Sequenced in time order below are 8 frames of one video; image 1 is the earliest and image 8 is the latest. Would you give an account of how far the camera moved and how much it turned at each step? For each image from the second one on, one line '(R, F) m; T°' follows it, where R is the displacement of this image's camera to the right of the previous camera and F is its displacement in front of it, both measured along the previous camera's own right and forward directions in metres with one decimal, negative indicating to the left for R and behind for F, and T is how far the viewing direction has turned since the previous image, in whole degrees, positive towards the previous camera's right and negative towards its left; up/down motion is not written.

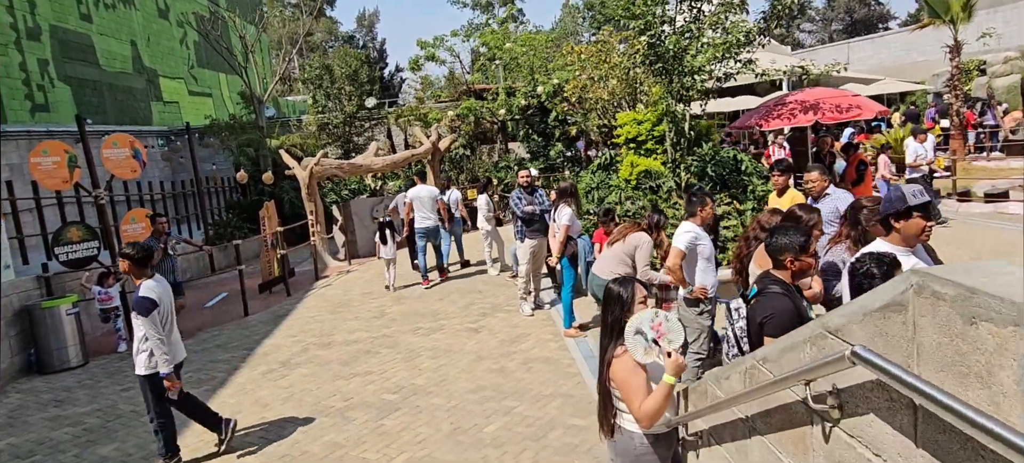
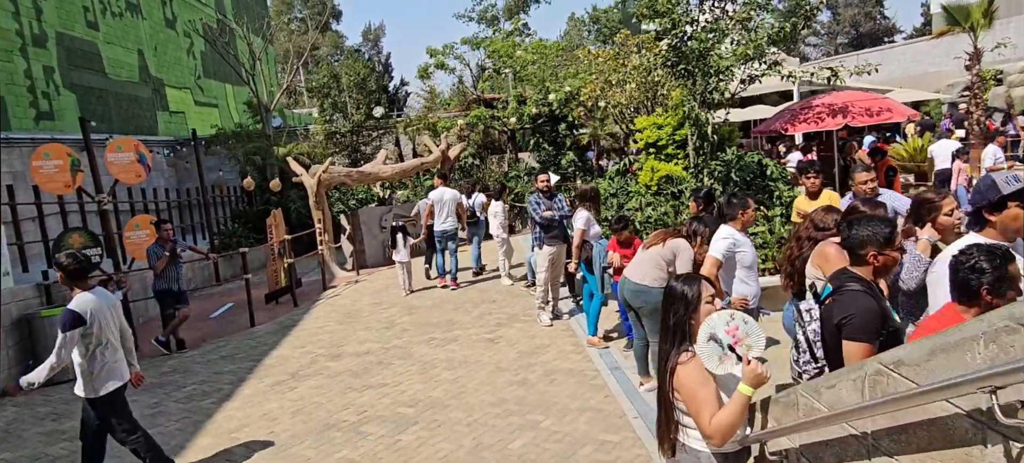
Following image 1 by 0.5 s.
(-0.2, +0.4) m; 0°
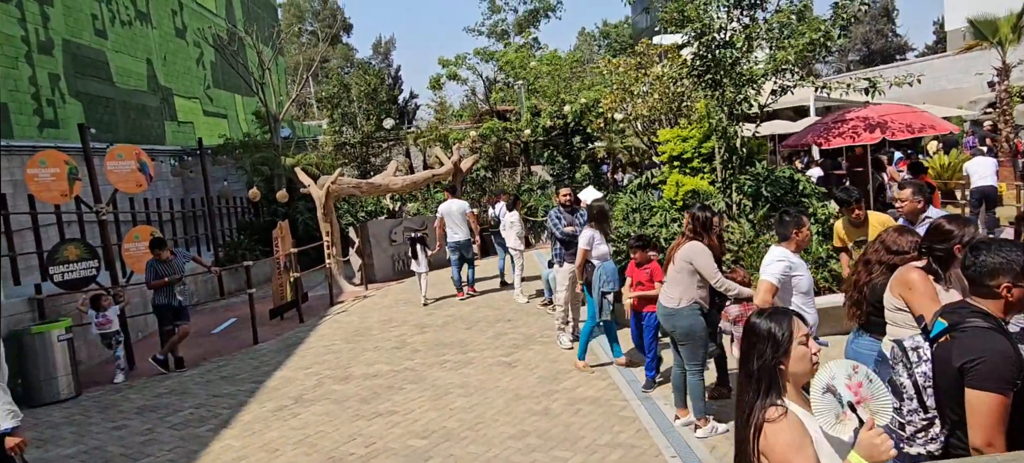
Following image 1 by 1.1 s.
(-0.1, +0.5) m; -1°
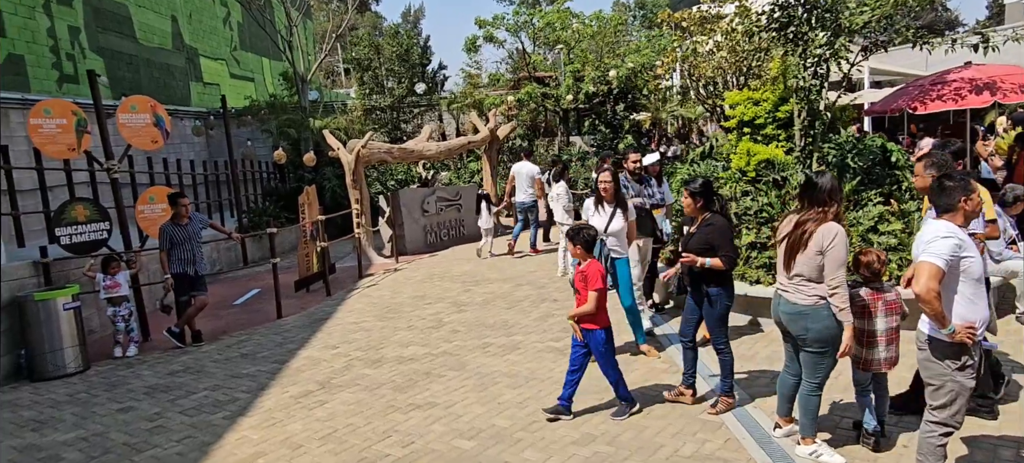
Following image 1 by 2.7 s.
(-0.3, +0.9) m; -2°
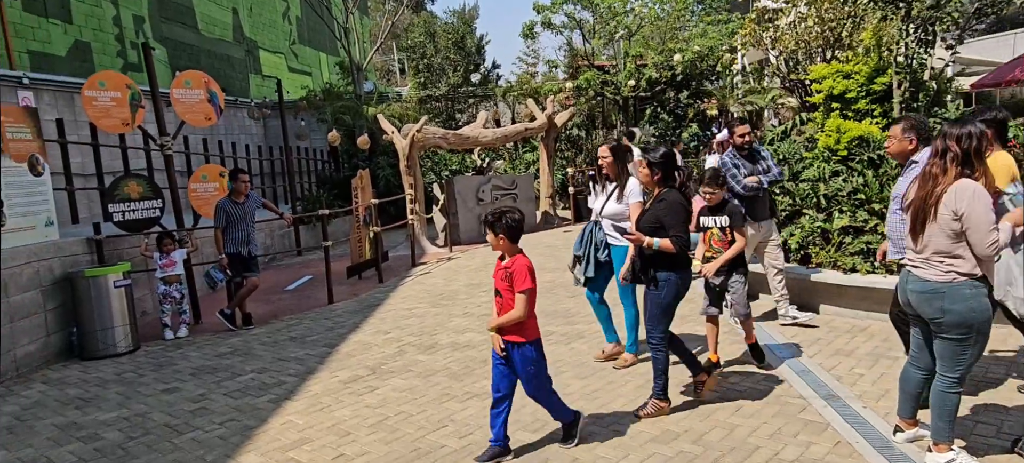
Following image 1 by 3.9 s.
(-0.1, +0.5) m; -4°
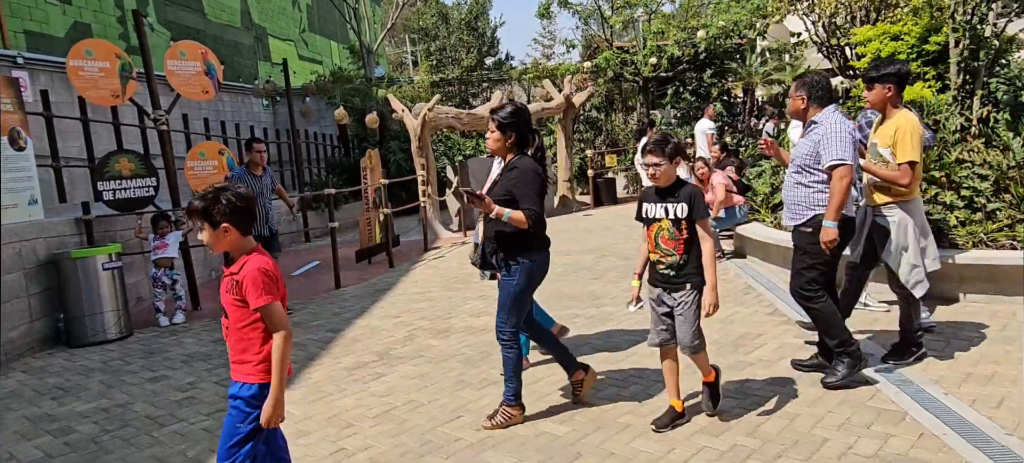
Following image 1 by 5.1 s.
(-0.1, +0.6) m; -1°
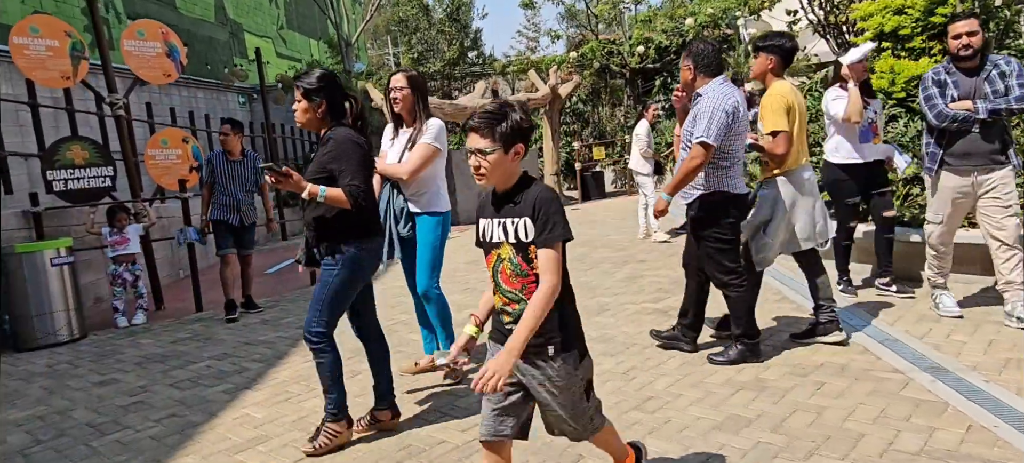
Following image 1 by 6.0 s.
(0.0, +0.5) m; +1°
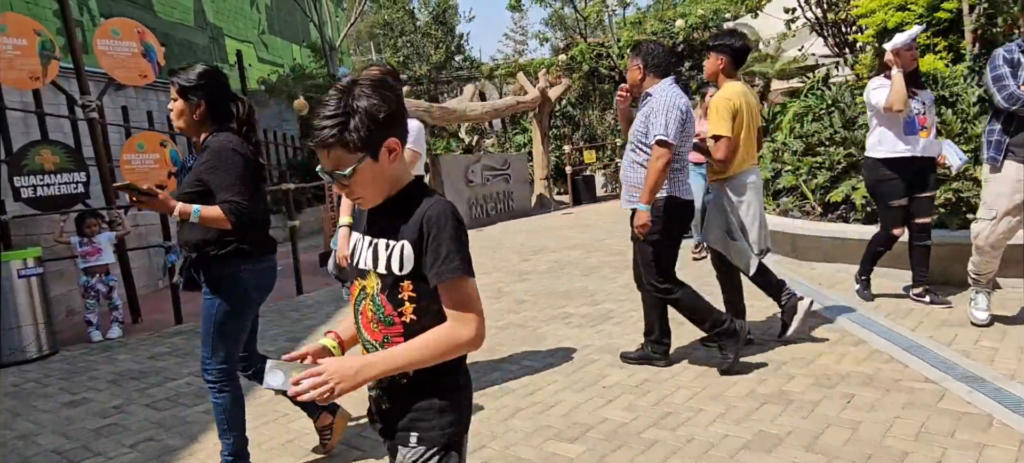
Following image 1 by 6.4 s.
(-0.1, +0.3) m; +1°
